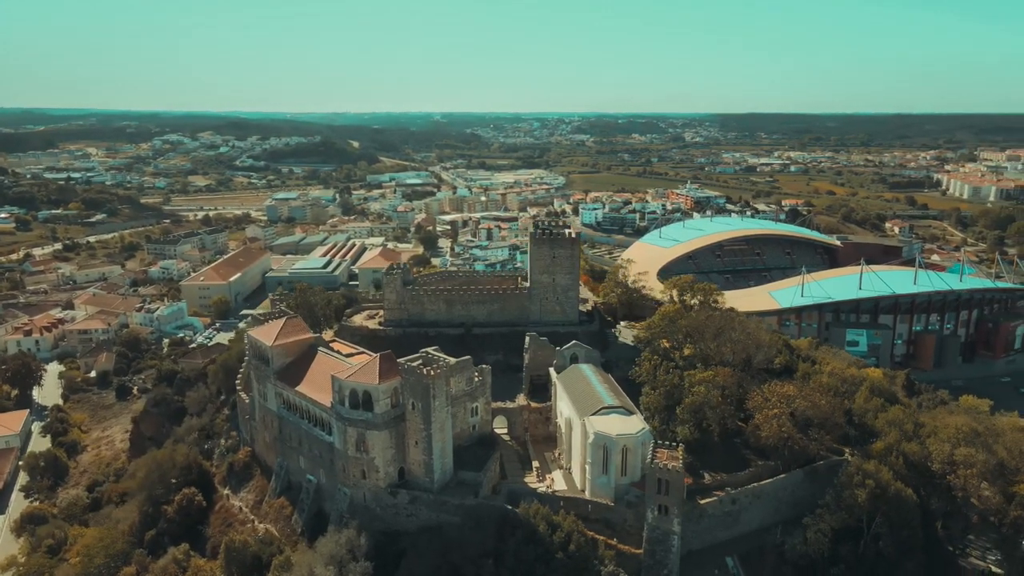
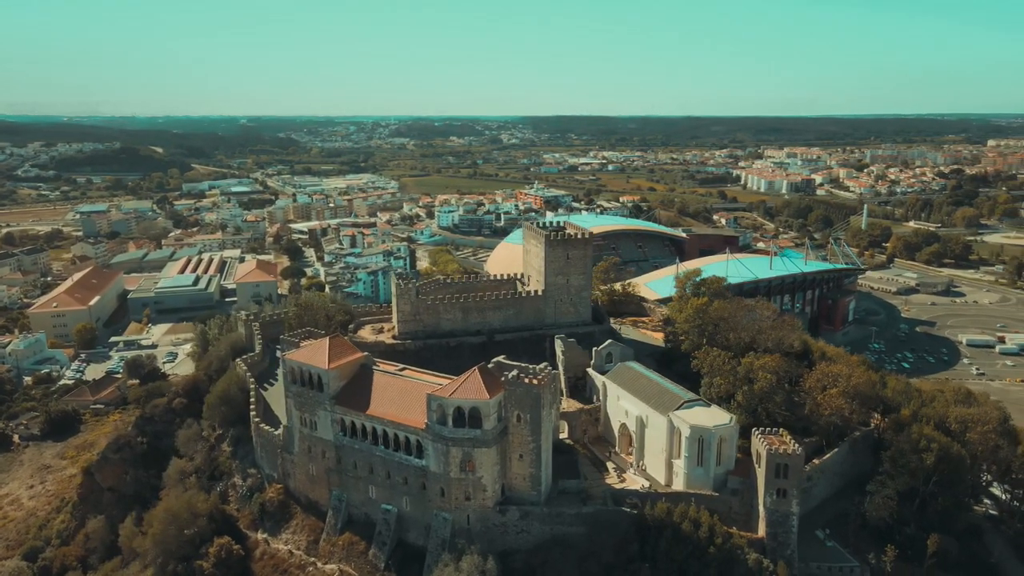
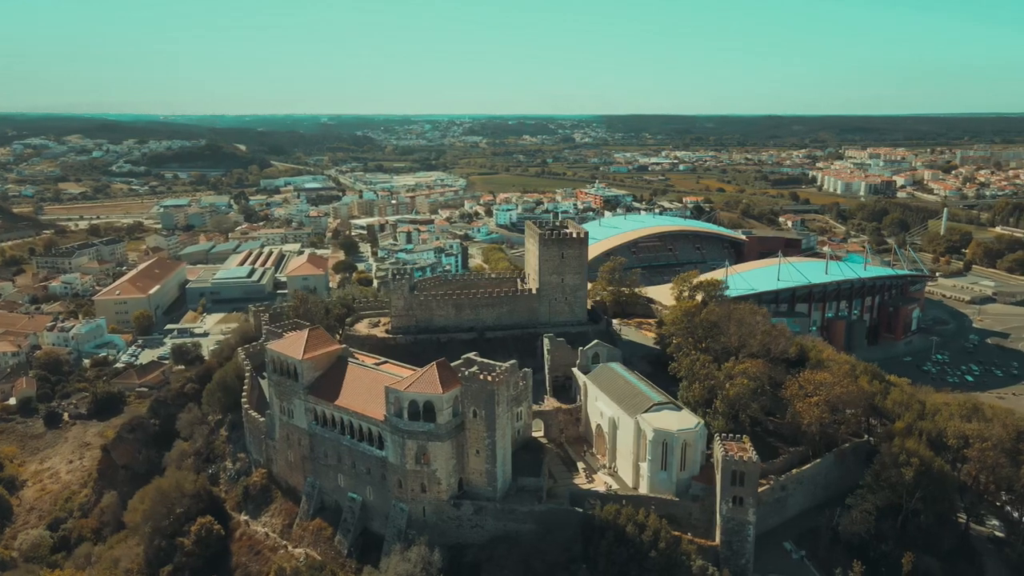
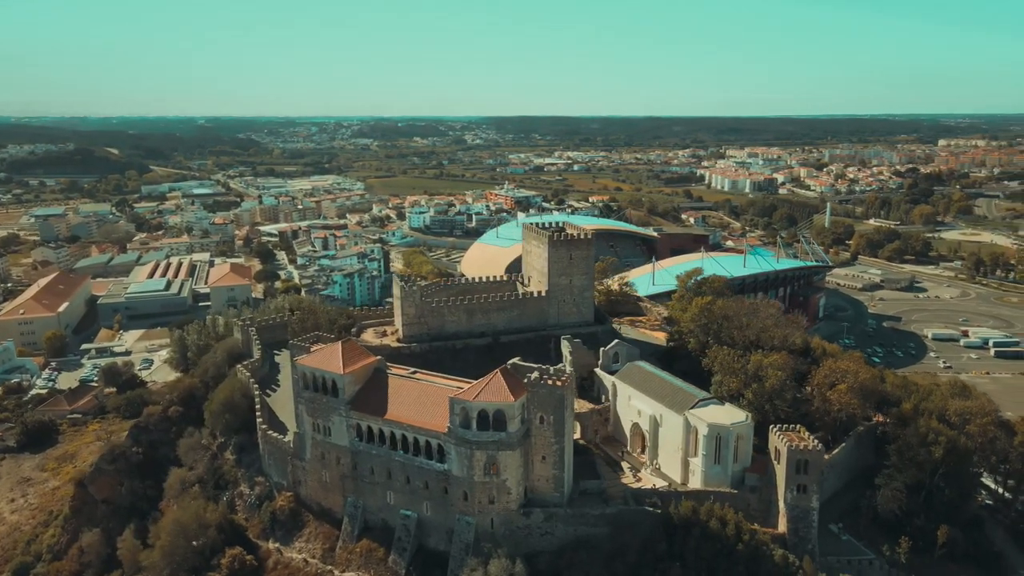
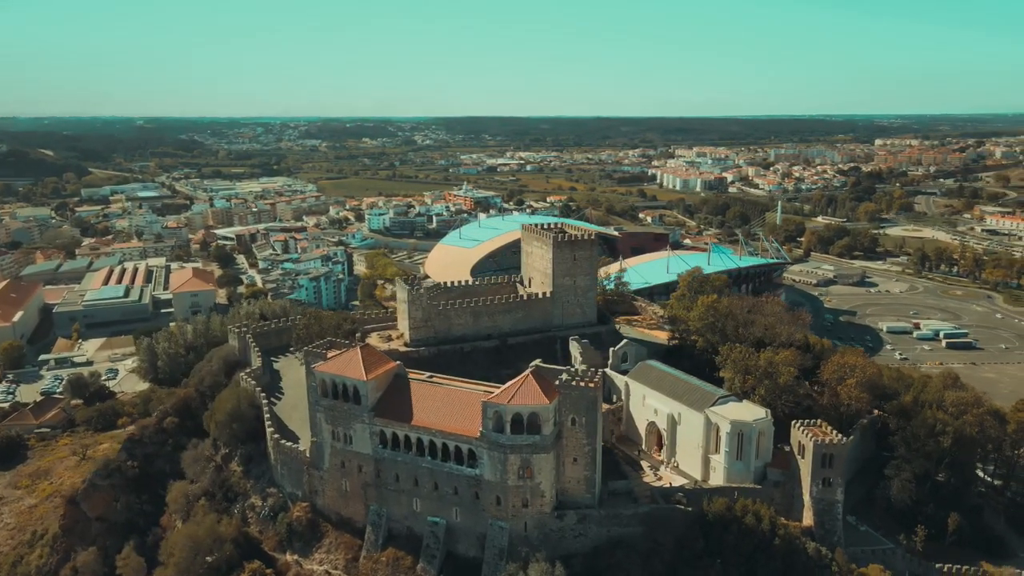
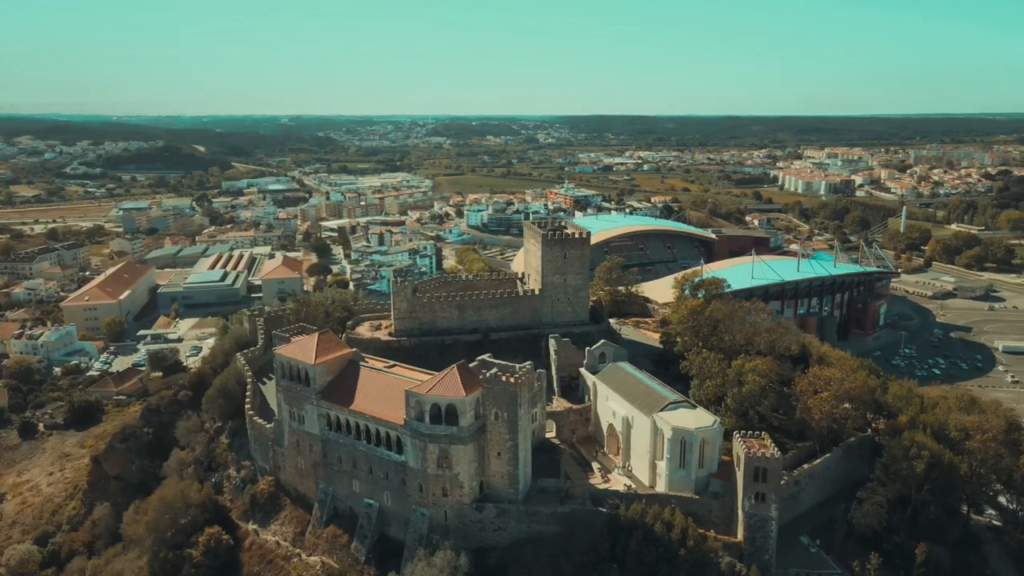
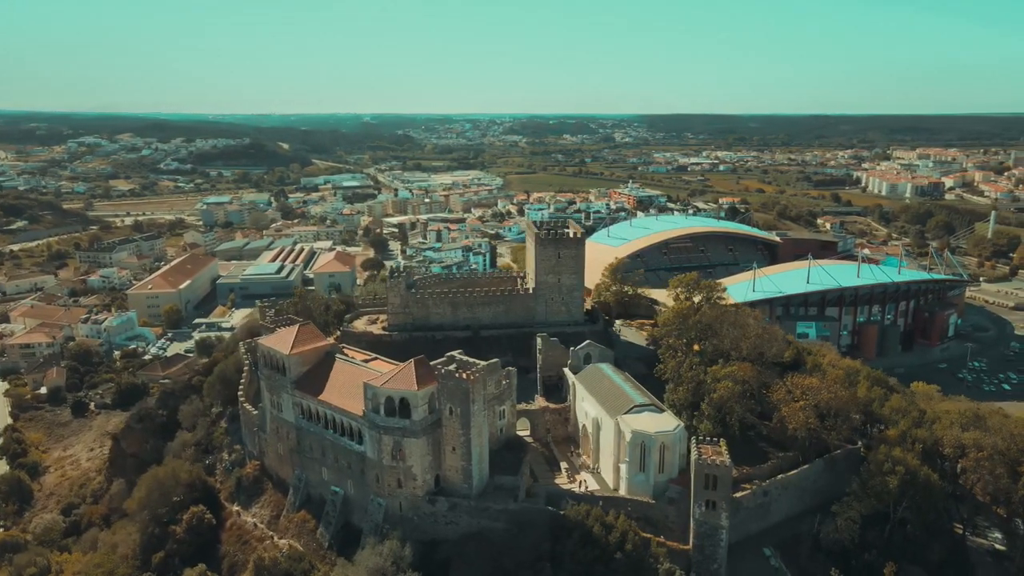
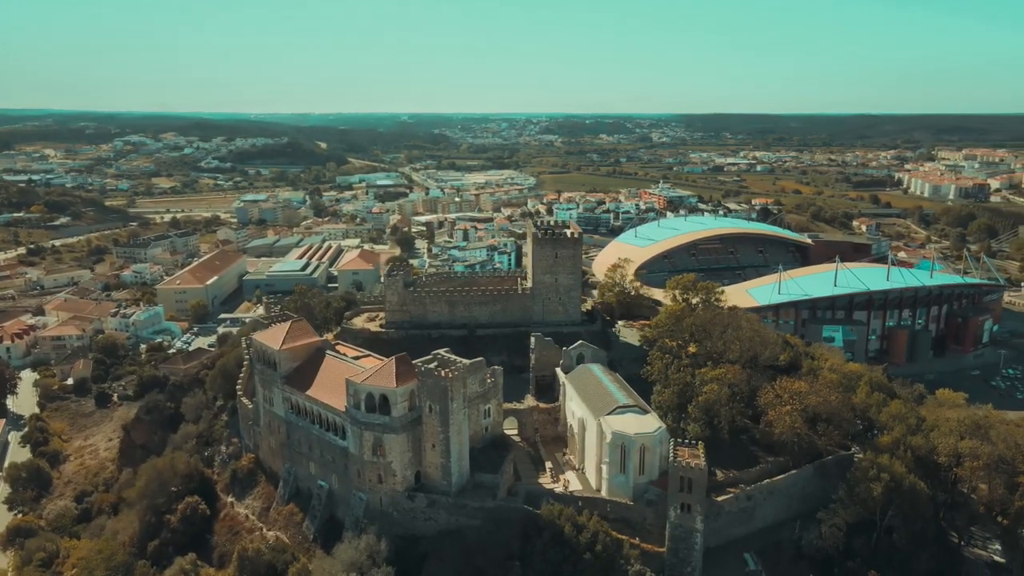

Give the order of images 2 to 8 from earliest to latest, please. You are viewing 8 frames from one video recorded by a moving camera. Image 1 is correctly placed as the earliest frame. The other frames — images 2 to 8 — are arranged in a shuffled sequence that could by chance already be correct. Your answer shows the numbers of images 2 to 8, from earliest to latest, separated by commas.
8, 7, 3, 6, 2, 4, 5
